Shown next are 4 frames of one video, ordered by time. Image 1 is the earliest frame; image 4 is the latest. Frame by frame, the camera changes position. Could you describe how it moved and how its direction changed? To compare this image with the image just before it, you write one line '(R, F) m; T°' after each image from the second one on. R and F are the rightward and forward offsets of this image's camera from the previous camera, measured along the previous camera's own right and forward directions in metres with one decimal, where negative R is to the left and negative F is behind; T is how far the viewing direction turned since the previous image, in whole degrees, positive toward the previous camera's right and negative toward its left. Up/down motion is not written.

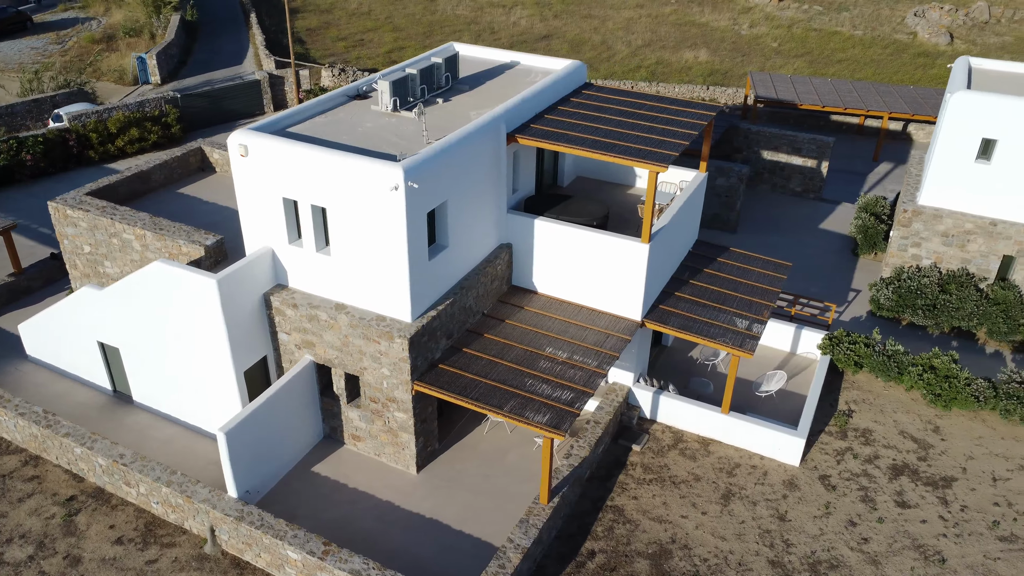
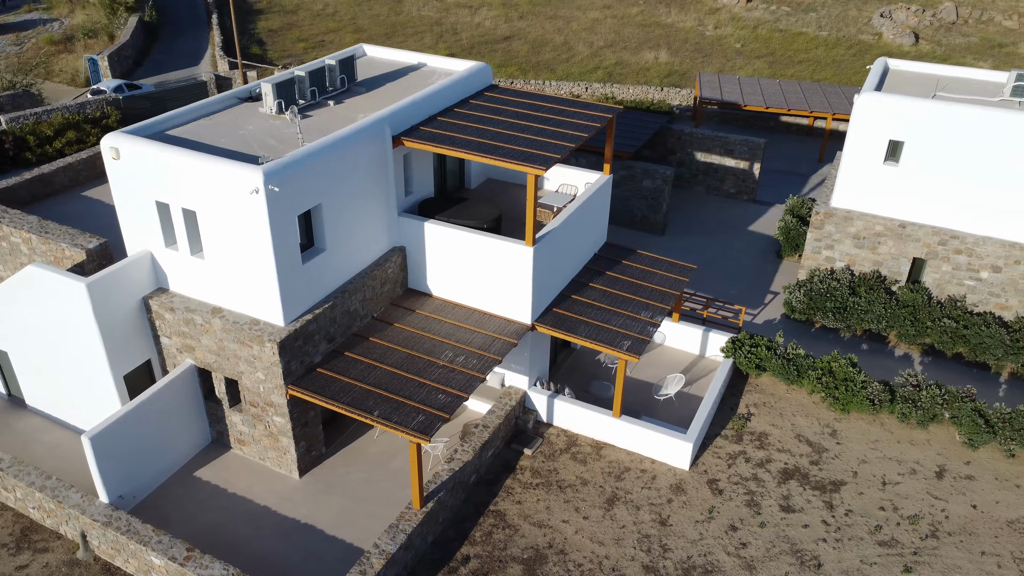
(+2.2, +0.1) m; 0°
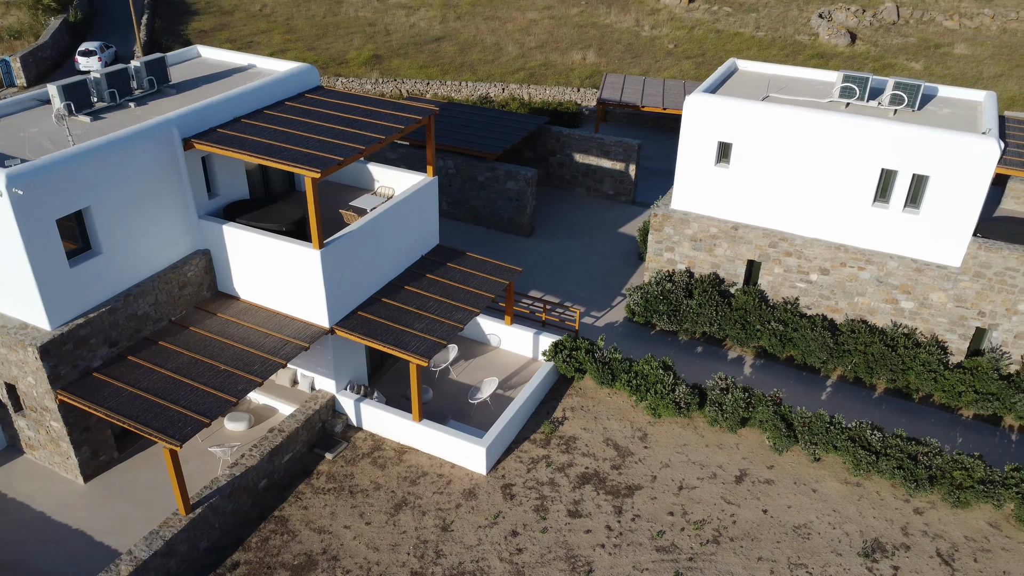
(+3.9, +0.1) m; 0°
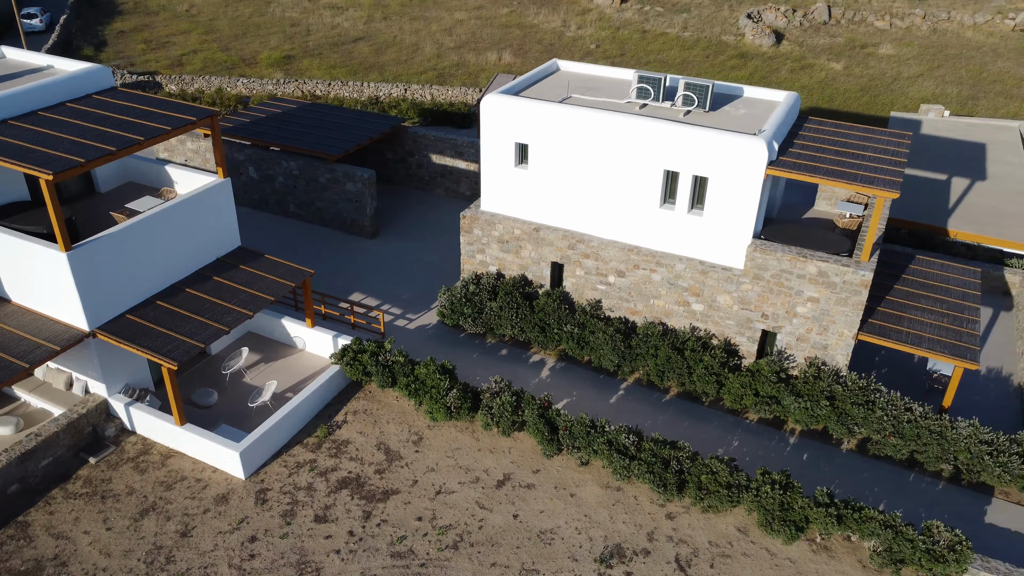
(+4.6, +0.2) m; 0°
